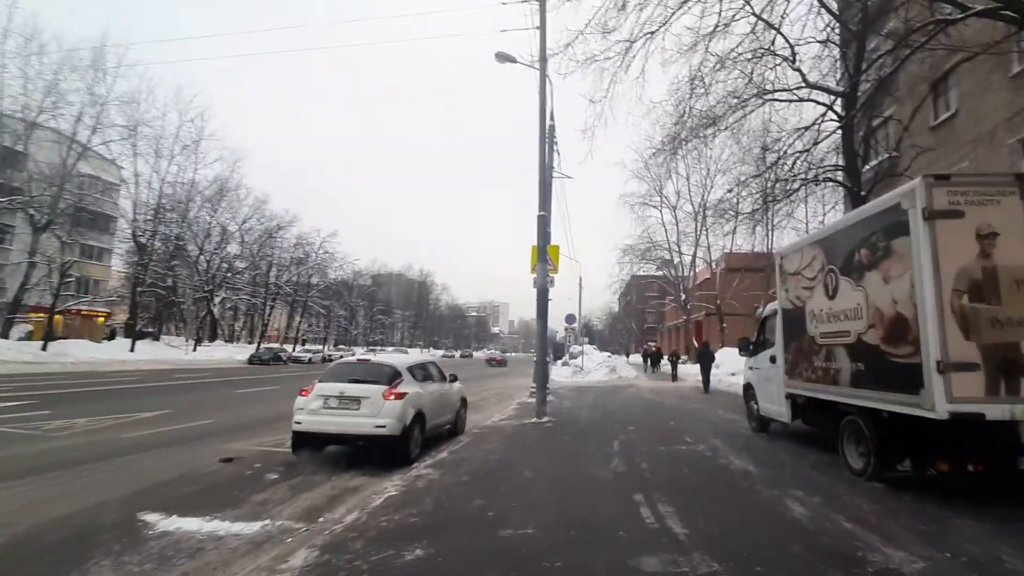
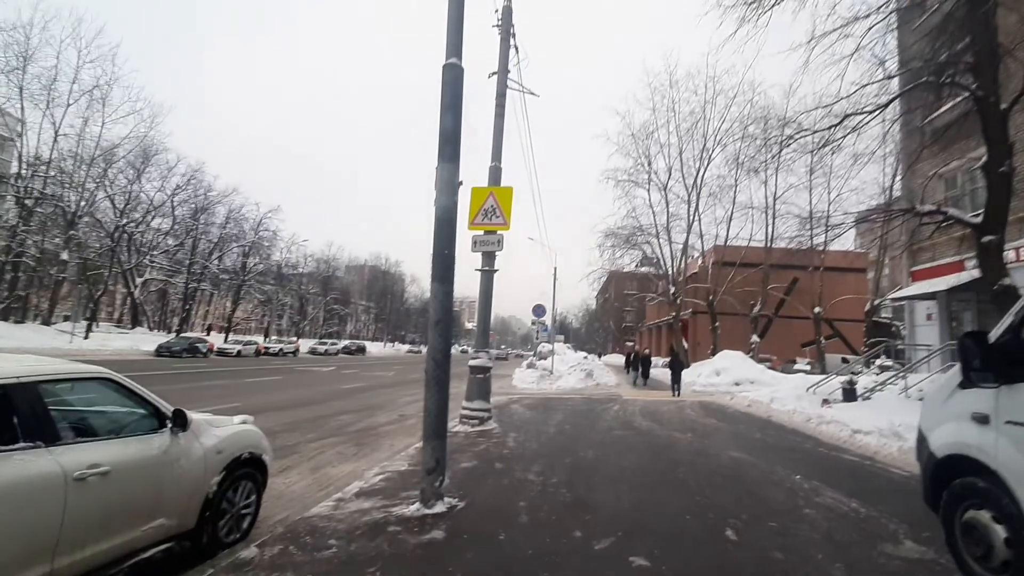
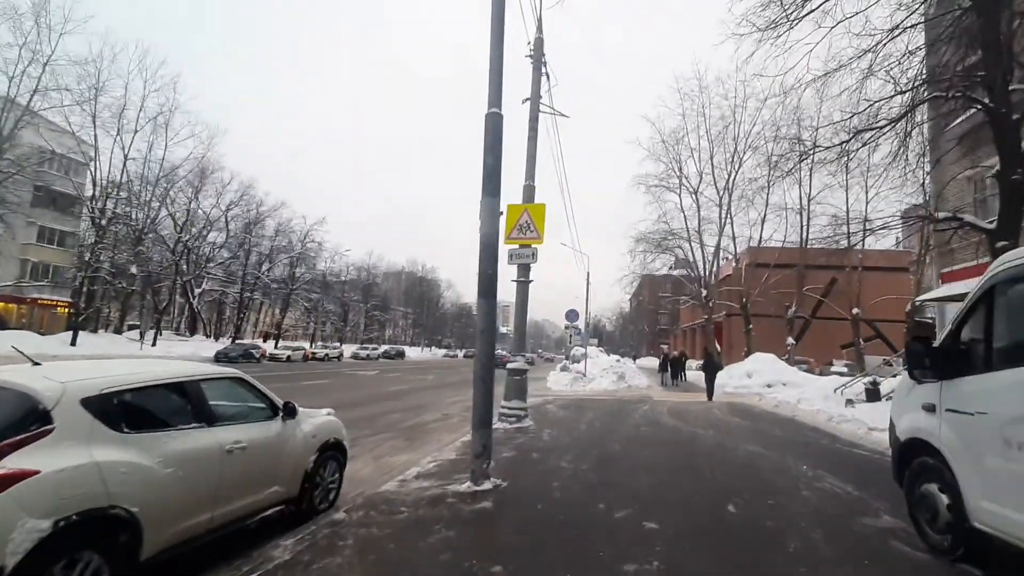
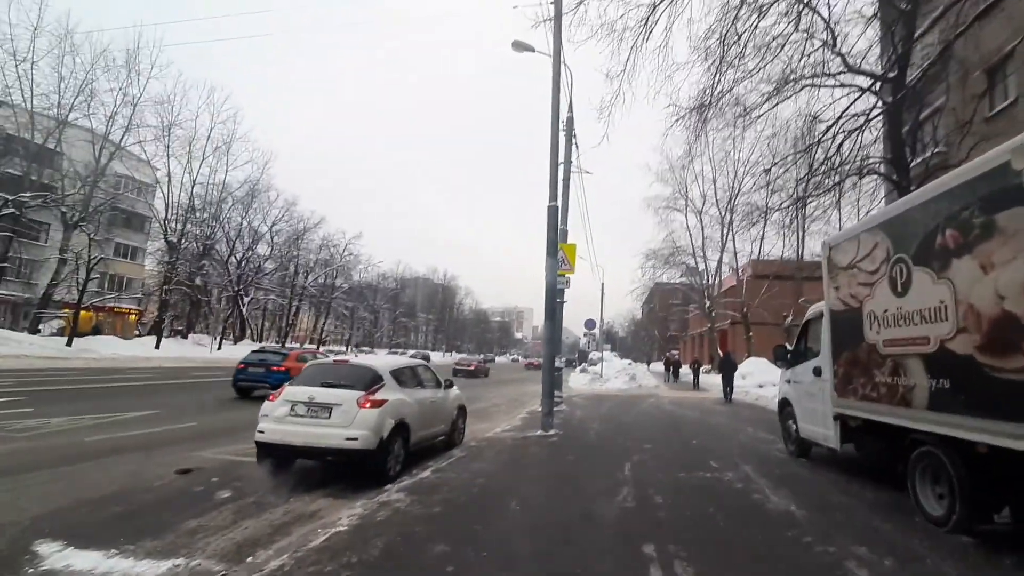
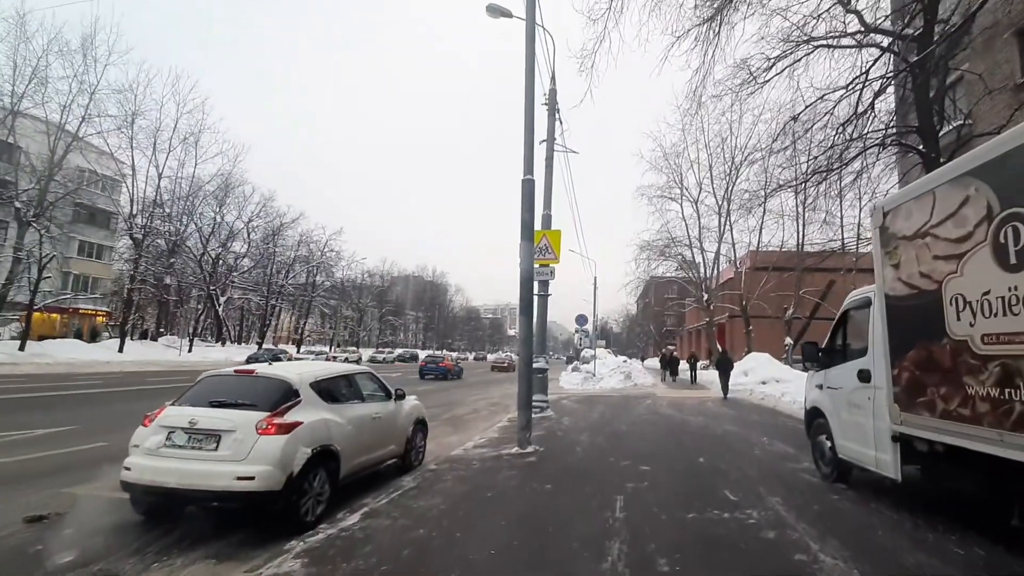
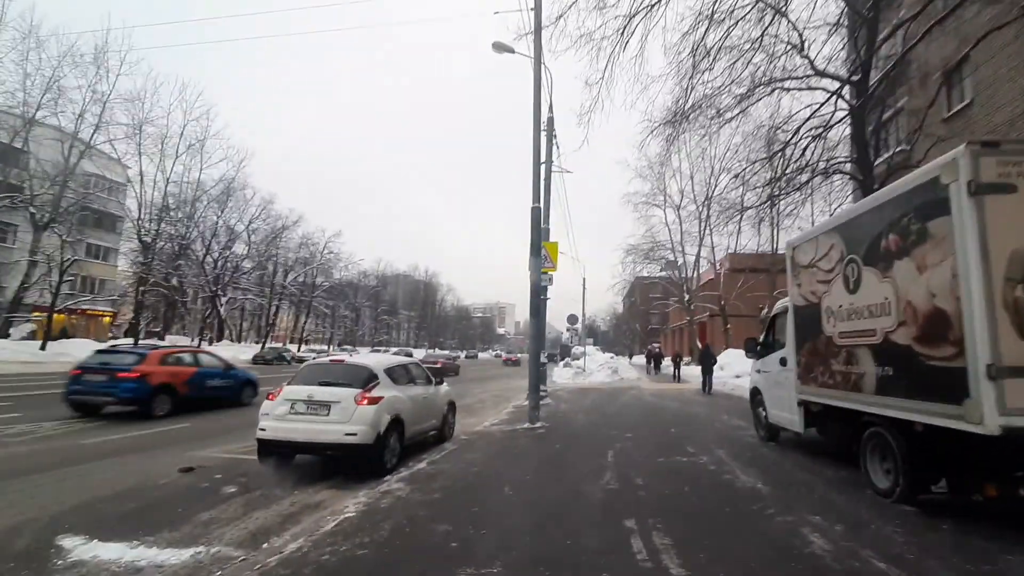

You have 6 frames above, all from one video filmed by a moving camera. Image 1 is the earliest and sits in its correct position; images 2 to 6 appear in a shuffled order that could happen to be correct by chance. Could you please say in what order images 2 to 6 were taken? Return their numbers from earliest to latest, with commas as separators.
6, 4, 5, 3, 2
